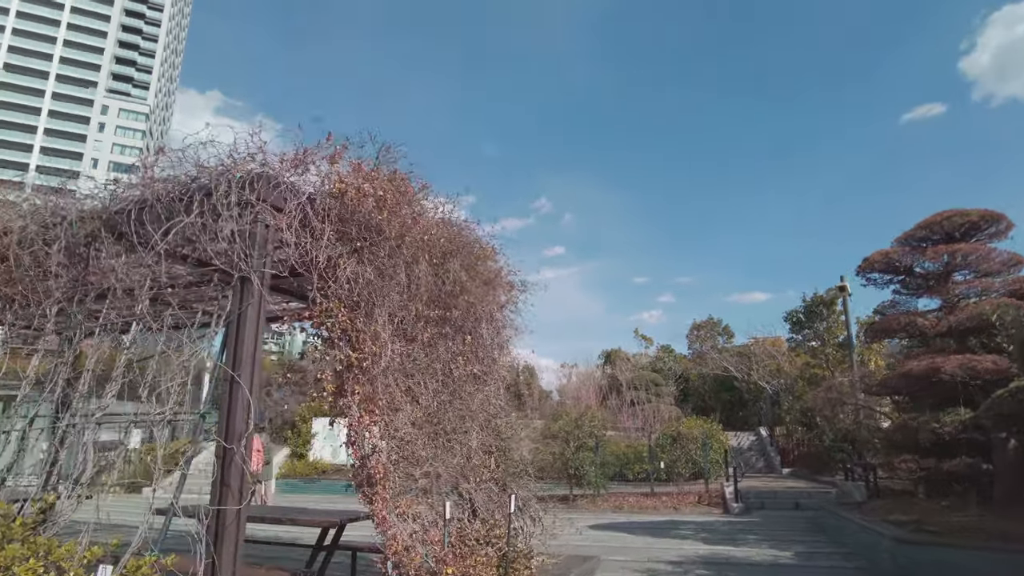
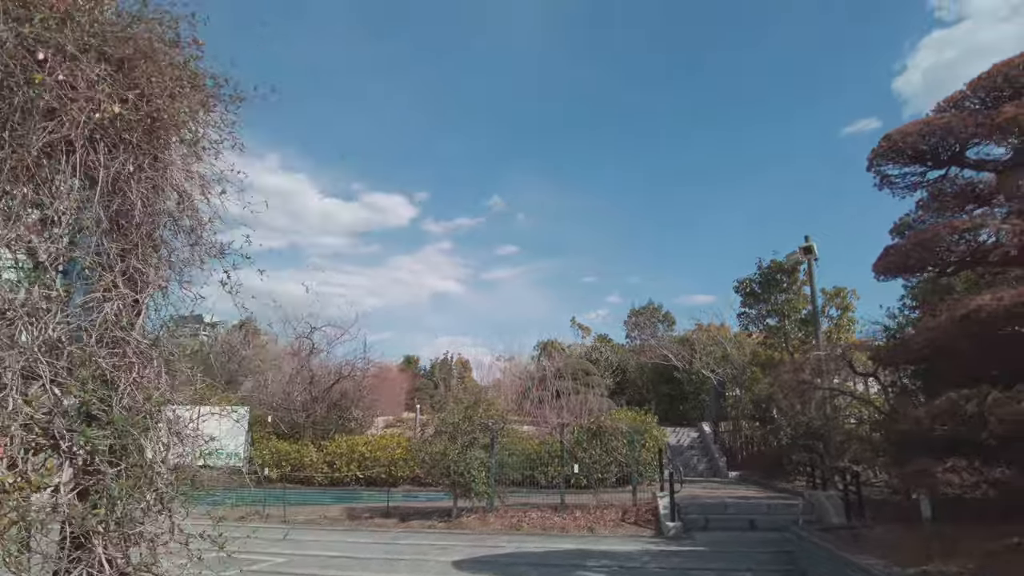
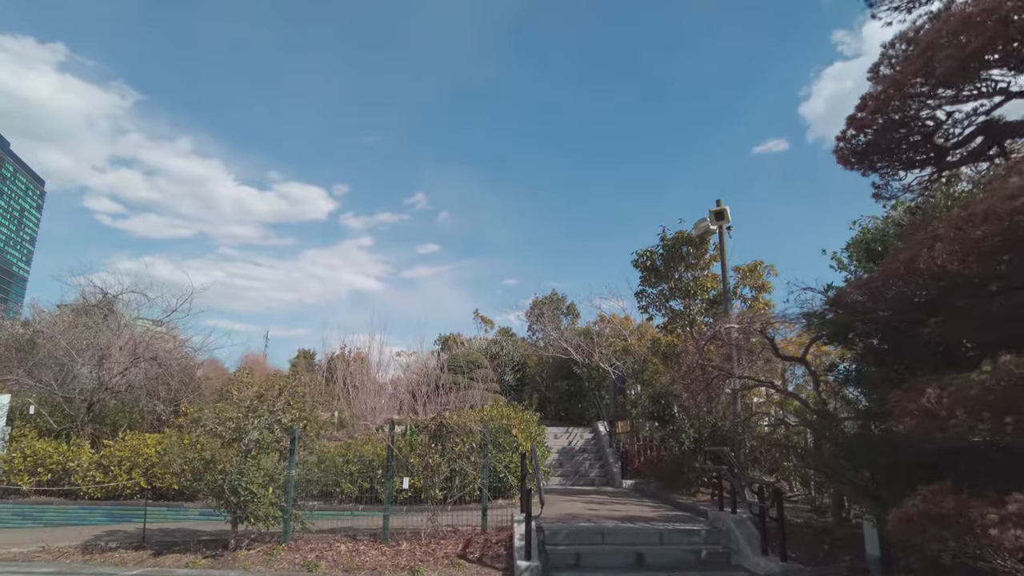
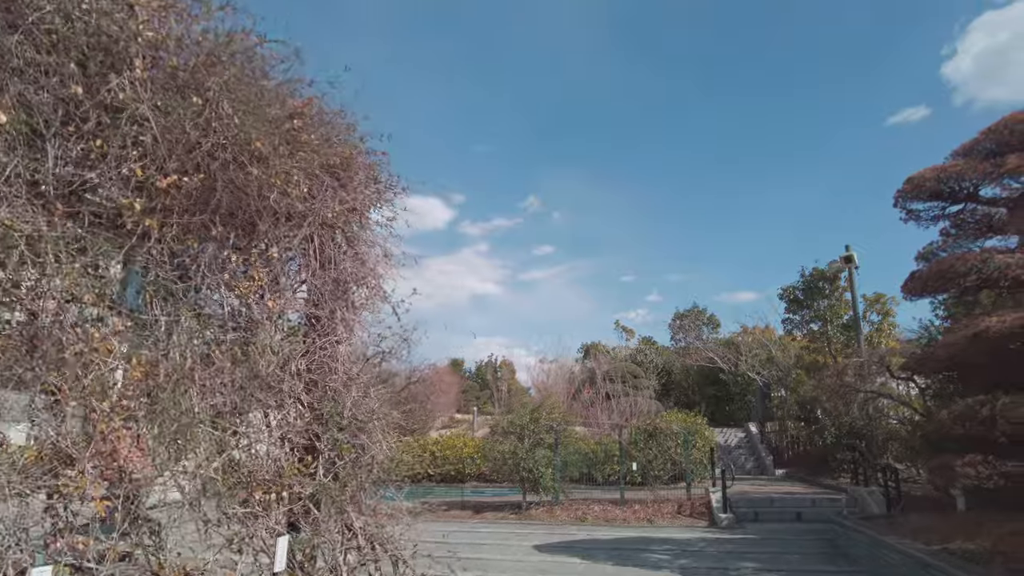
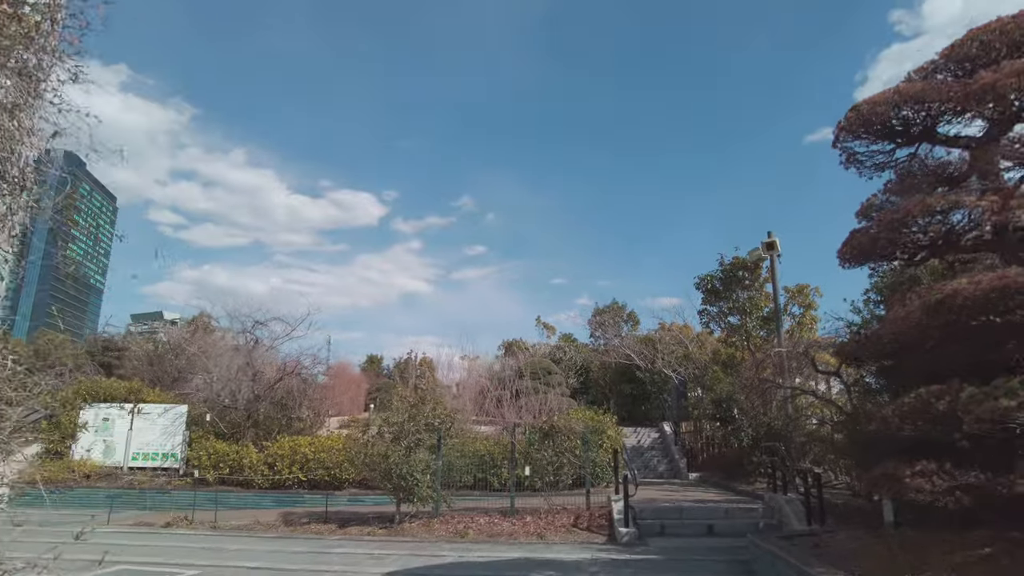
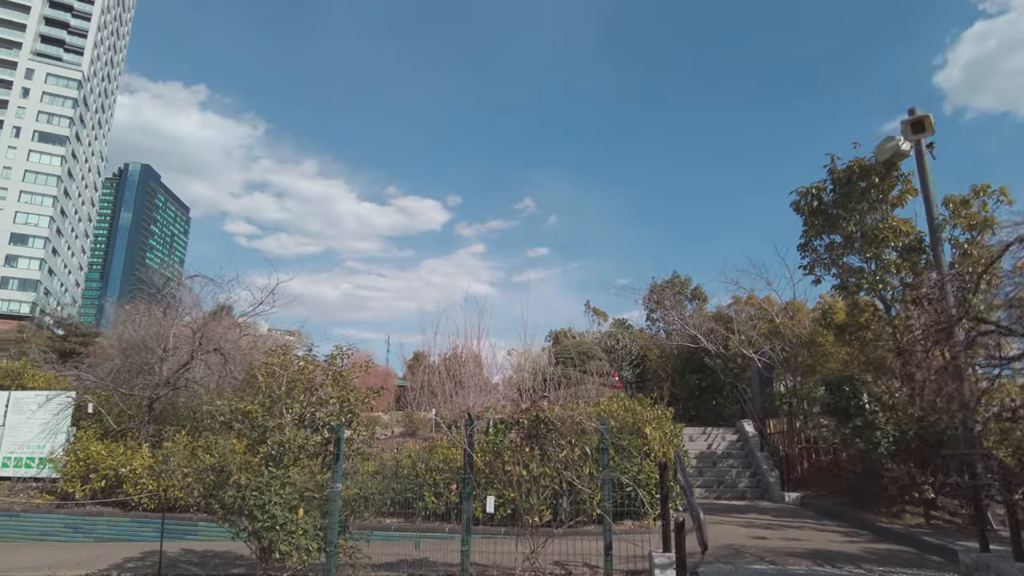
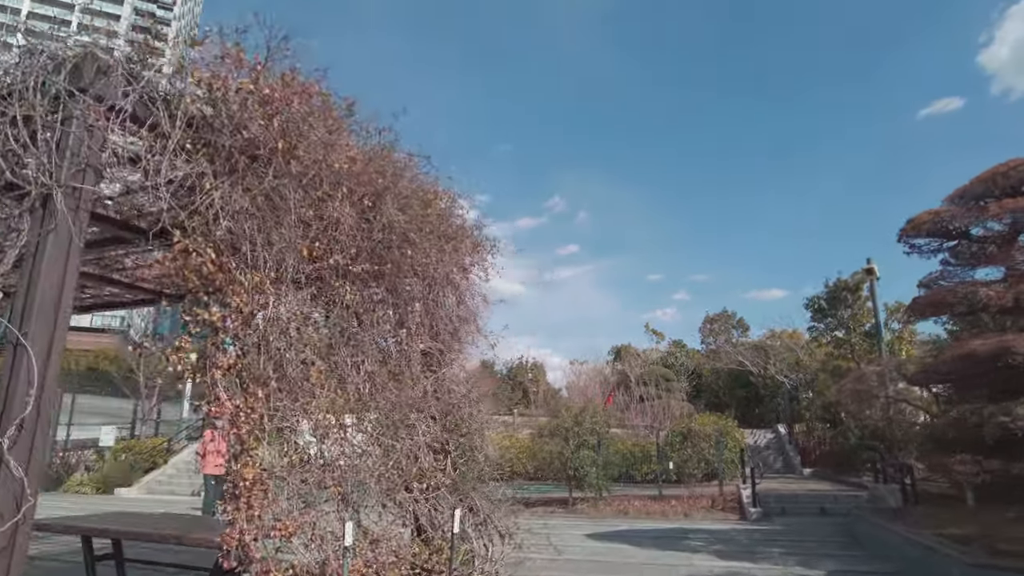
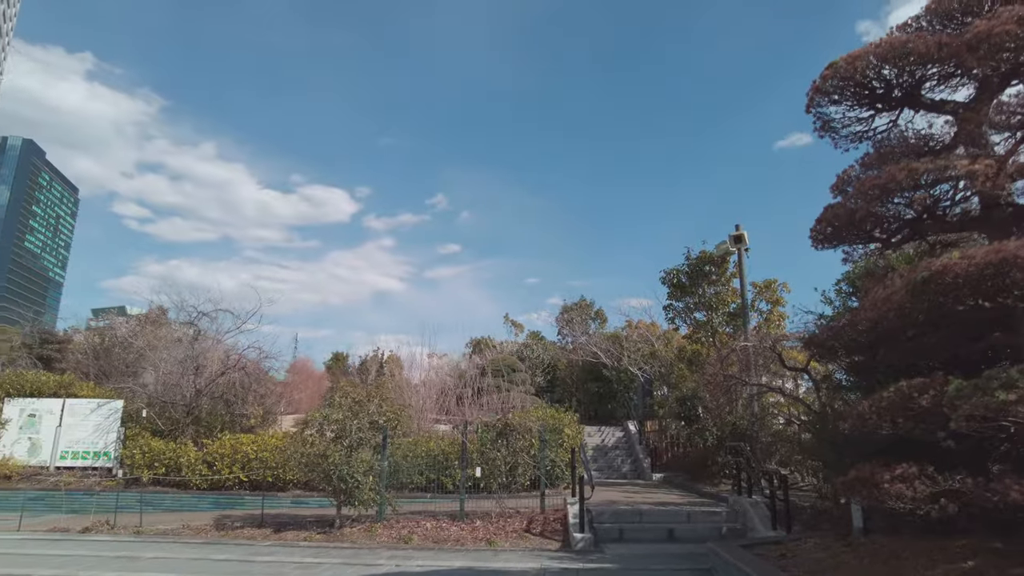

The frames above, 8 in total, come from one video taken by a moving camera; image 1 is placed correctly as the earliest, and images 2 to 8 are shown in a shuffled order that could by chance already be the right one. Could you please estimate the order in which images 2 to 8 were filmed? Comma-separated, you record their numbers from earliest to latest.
7, 4, 2, 5, 8, 3, 6
